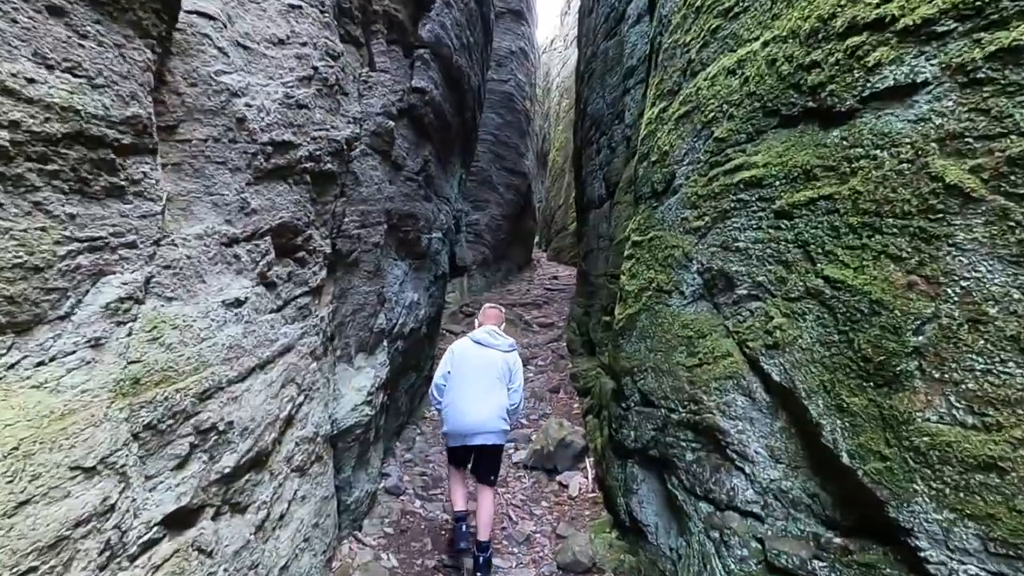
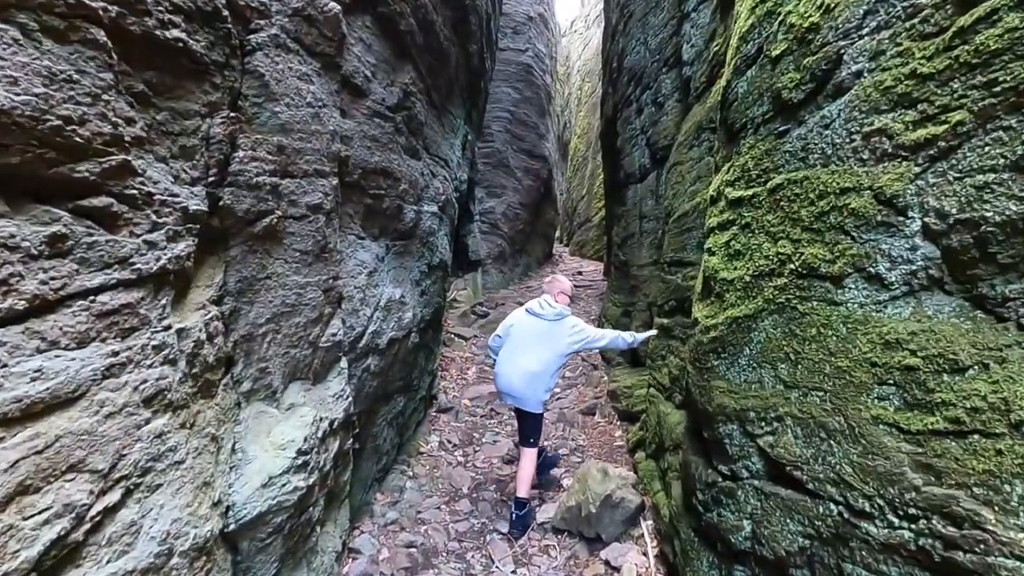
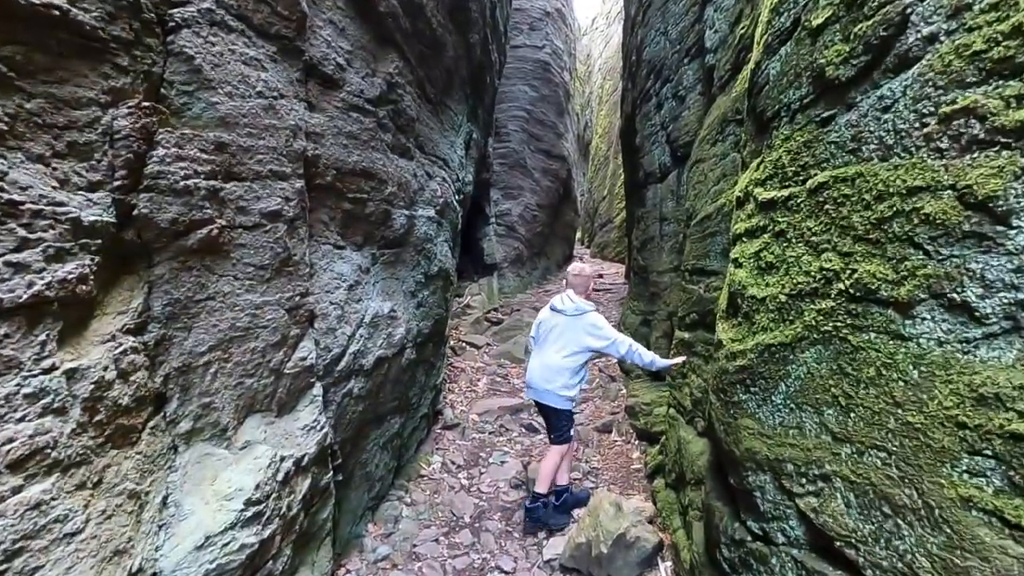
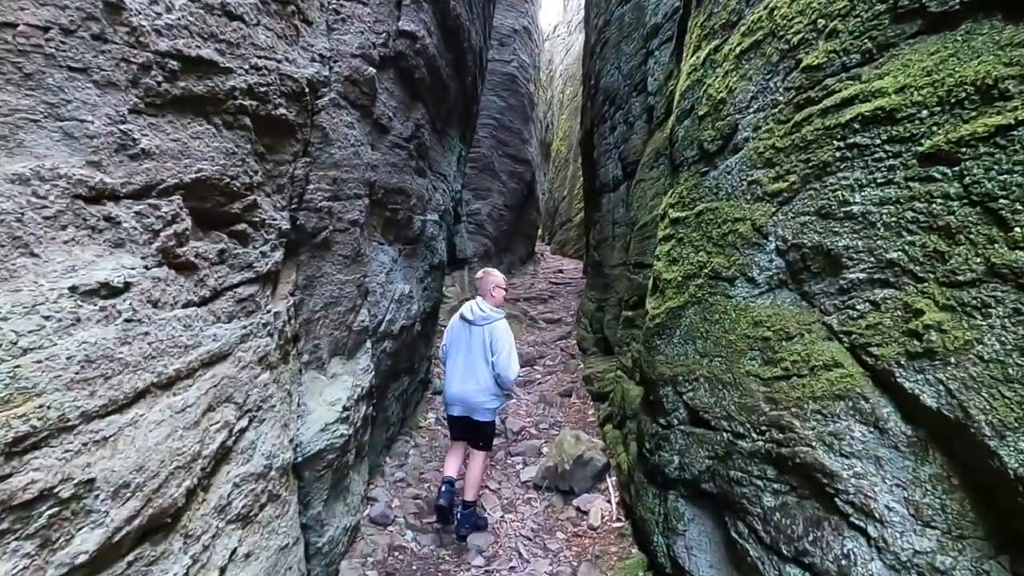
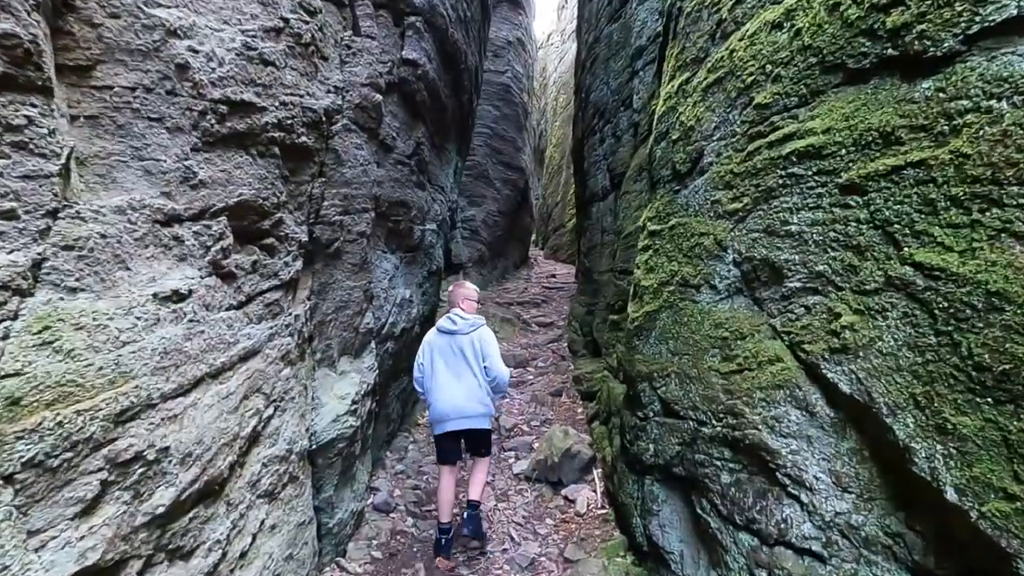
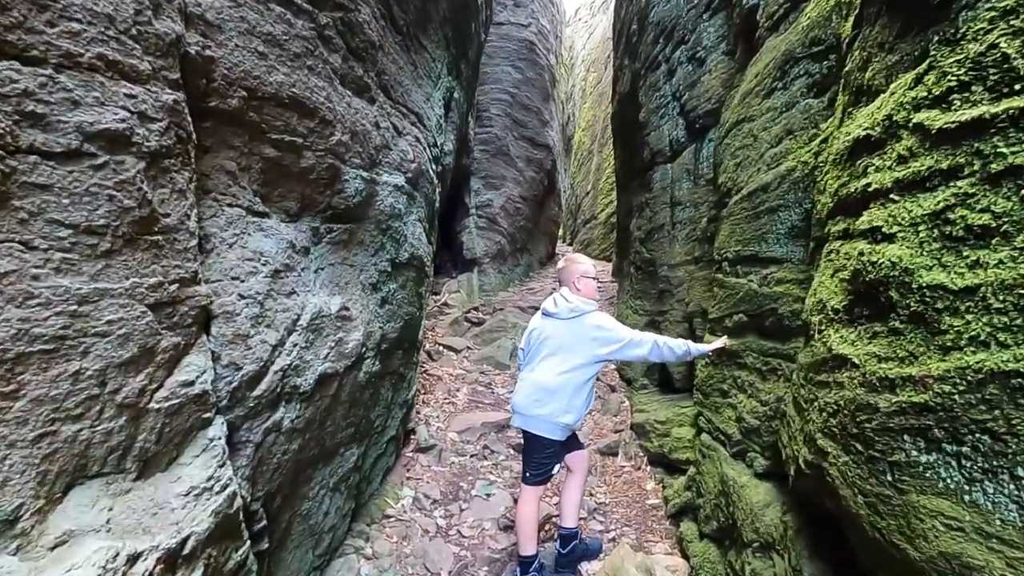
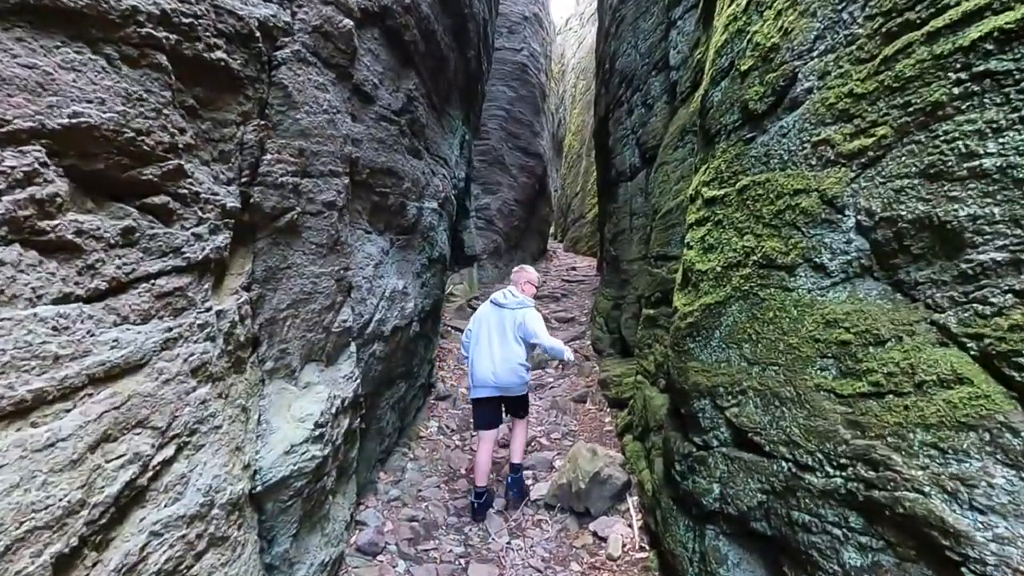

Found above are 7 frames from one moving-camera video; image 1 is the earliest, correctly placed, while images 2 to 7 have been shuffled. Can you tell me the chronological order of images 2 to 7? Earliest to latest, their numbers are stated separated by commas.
5, 4, 7, 2, 3, 6
